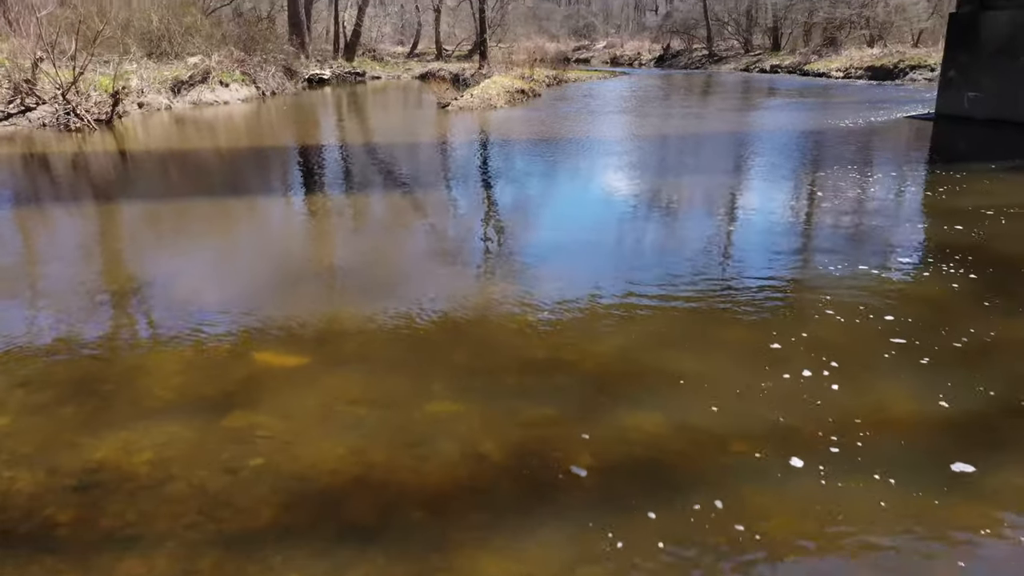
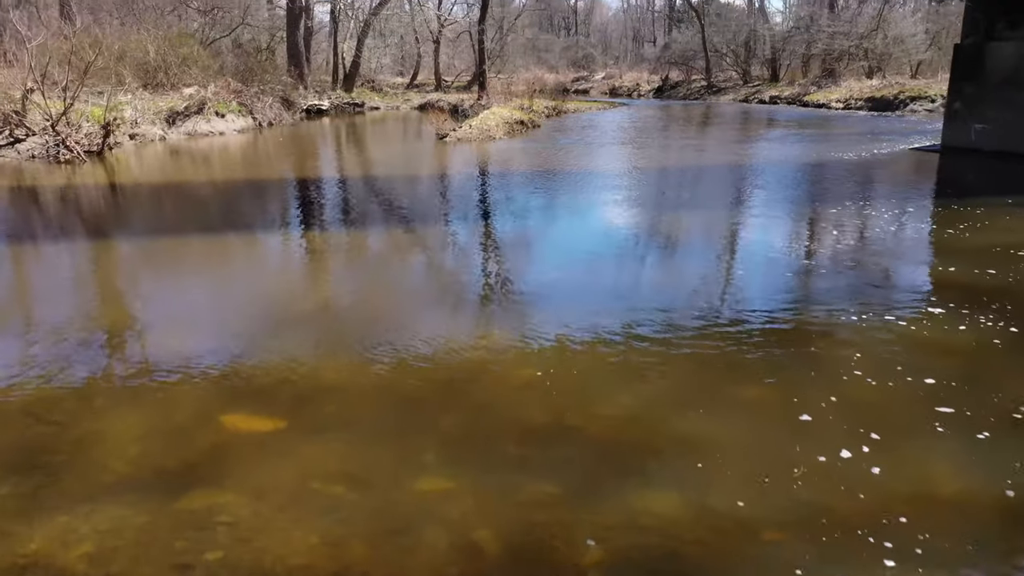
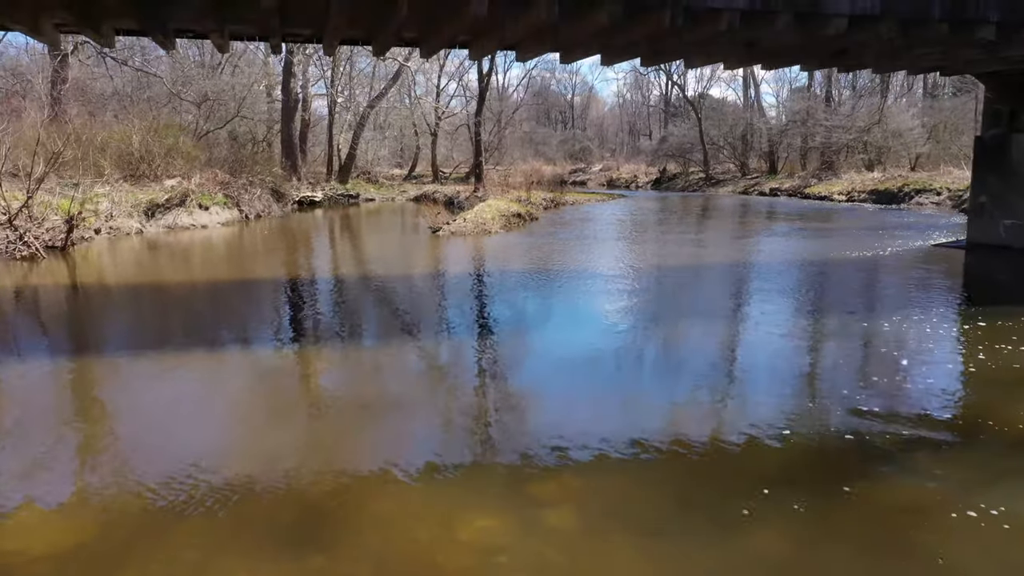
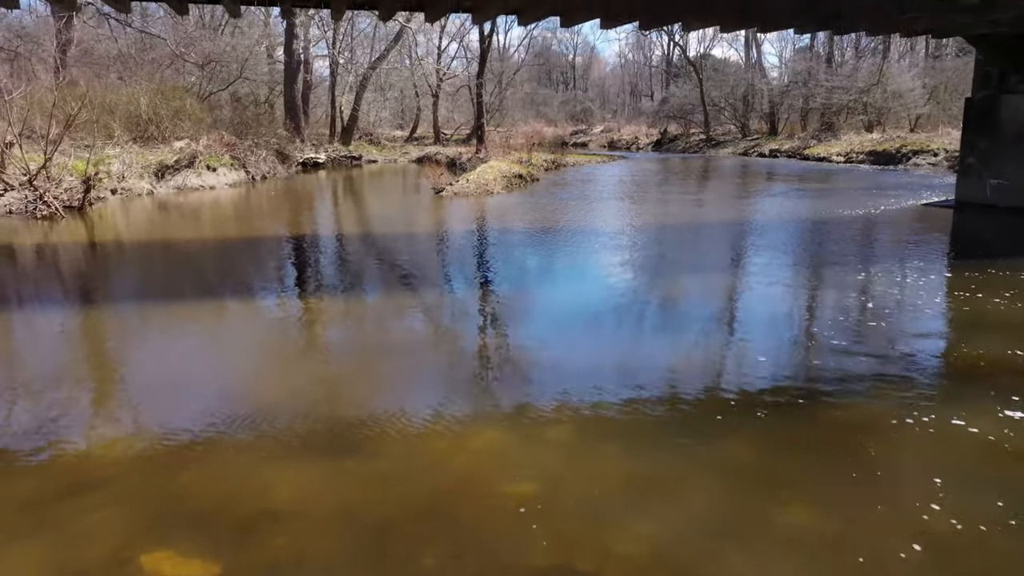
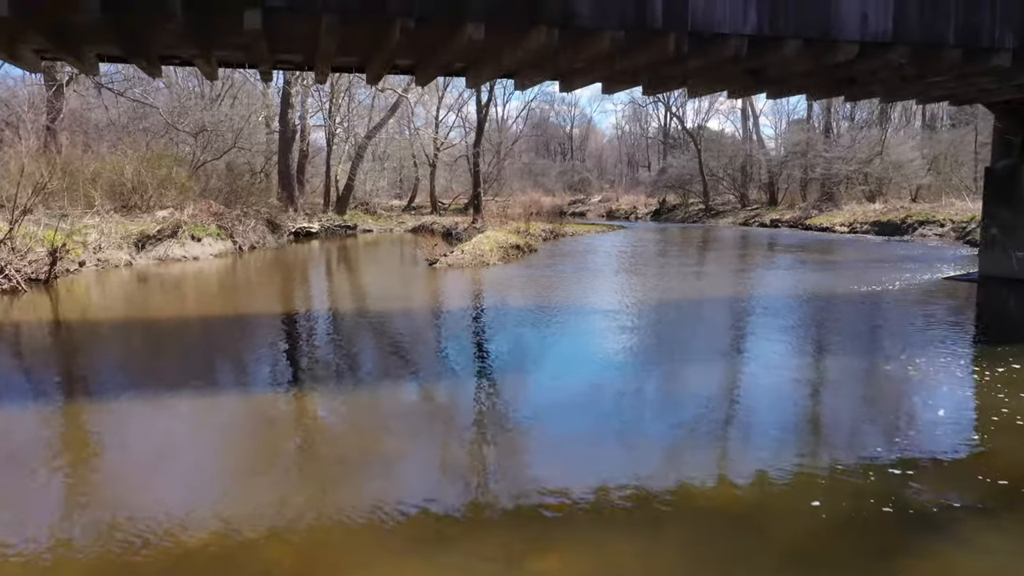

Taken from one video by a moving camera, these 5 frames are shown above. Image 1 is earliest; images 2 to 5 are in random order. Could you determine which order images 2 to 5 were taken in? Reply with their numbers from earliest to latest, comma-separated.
2, 4, 3, 5
